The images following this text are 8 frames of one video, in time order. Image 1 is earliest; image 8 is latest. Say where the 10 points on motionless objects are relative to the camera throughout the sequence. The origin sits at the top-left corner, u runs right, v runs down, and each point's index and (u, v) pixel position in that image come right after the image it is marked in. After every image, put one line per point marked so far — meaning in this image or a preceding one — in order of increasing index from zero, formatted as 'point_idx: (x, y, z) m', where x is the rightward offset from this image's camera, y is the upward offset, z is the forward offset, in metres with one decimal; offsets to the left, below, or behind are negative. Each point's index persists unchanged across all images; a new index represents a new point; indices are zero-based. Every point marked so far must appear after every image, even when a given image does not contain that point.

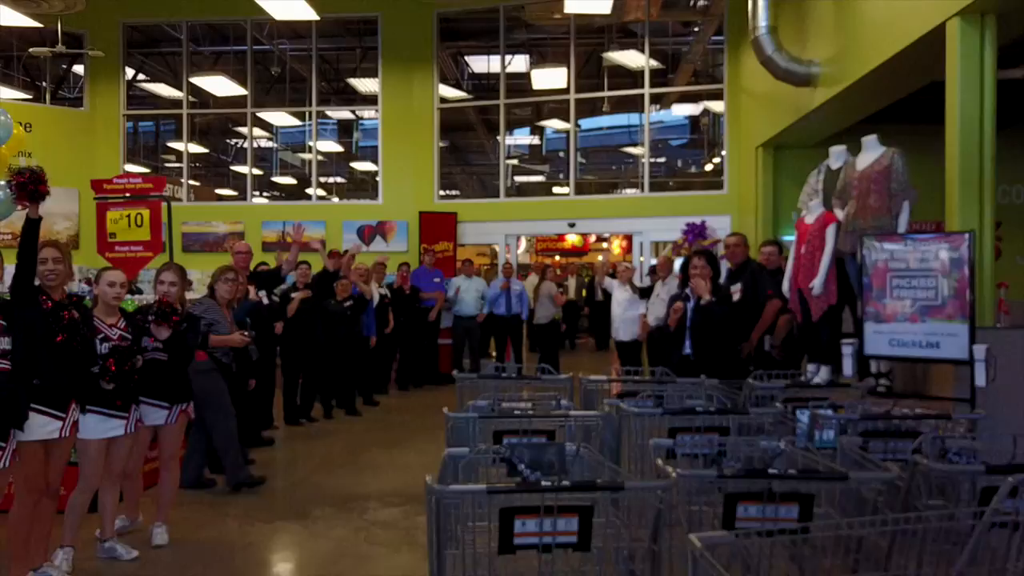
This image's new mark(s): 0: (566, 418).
0: (+0.2, -0.5, +3.4) m
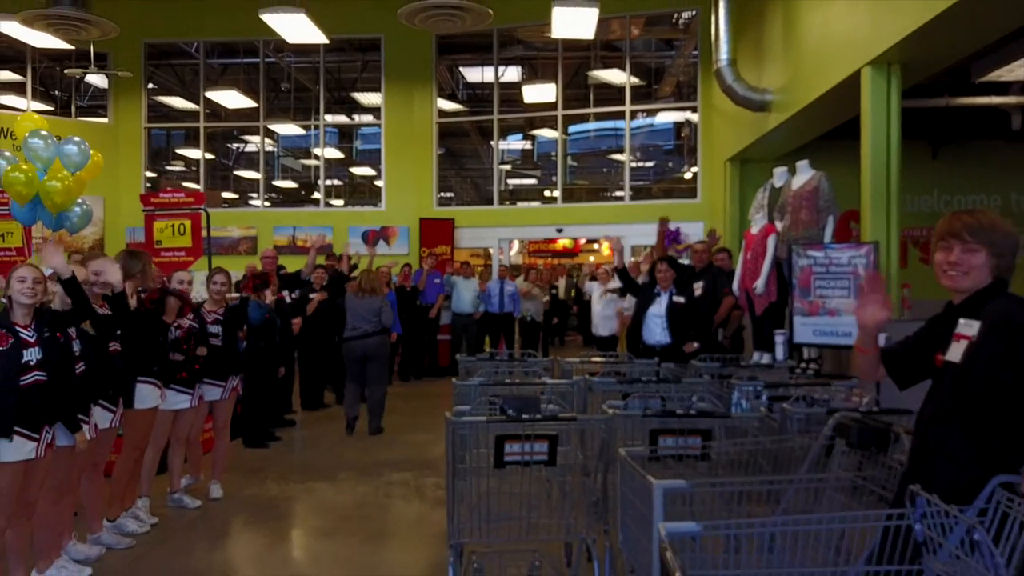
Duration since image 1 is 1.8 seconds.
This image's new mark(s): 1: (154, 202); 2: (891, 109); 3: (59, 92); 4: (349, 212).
0: (+0.2, -0.5, +4.4) m
1: (-3.4, +0.8, +7.9) m
2: (+2.8, +1.4, +6.3) m
3: (-8.4, +3.6, +15.7) m
4: (-2.9, +1.3, +15.3) m
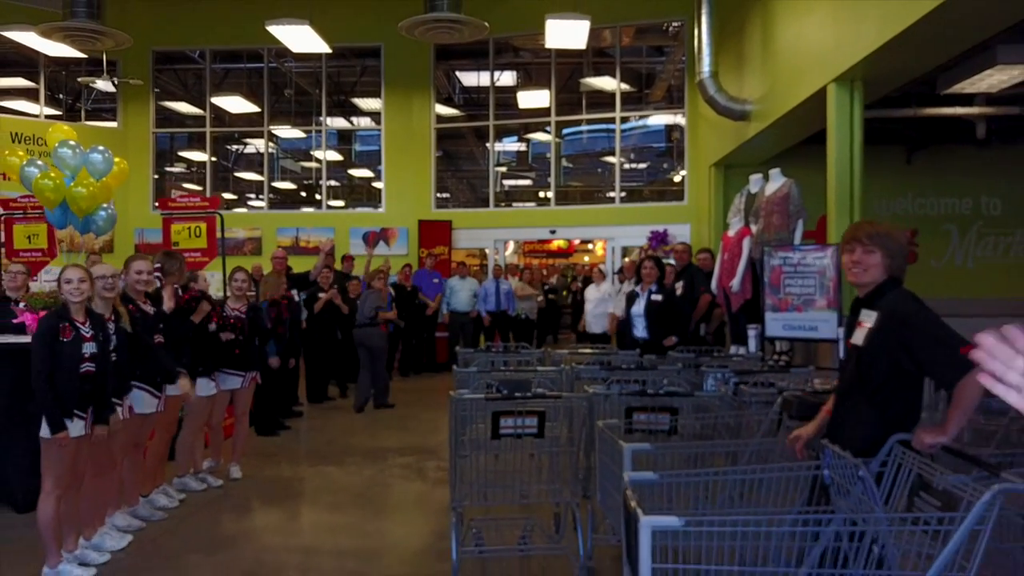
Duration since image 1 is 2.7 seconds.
0: (+0.1, -0.5, +5.0) m
1: (-3.4, +0.8, +8.5) m
2: (+2.8, +1.4, +6.9) m
3: (-8.5, +3.7, +16.2) m
4: (-2.9, +1.4, +15.8) m
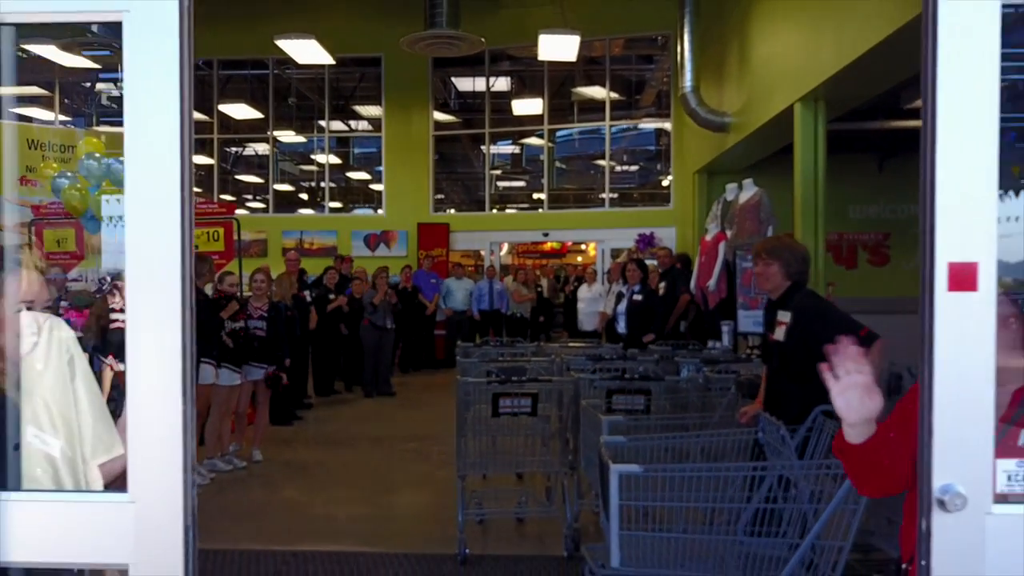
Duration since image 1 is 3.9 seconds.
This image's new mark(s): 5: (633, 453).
0: (+0.1, -0.5, +5.7) m
1: (-3.5, +0.8, +9.1) m
2: (+2.7, +1.4, +7.6) m
3: (-8.6, +3.7, +16.8) m
4: (-3.0, +1.4, +16.5) m
5: (+0.5, -0.7, +3.6) m
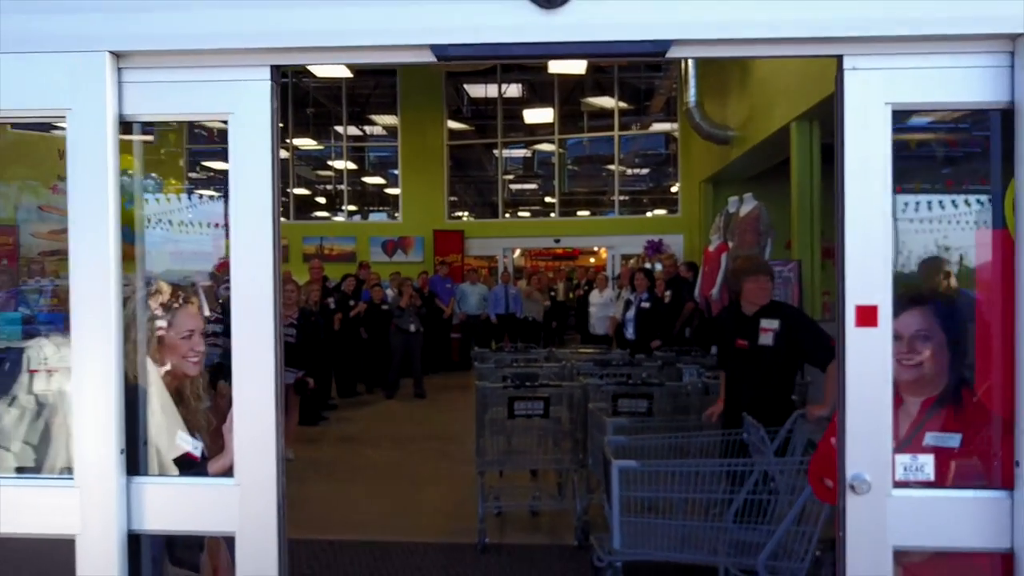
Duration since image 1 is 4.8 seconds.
0: (+0.2, -0.6, +6.1) m
1: (-3.3, +0.7, +9.6) m
2: (+2.9, +1.3, +8.0) m
3: (-8.3, +3.6, +17.4) m
4: (-2.8, +1.3, +17.0) m
5: (+0.6, -0.8, +4.1) m
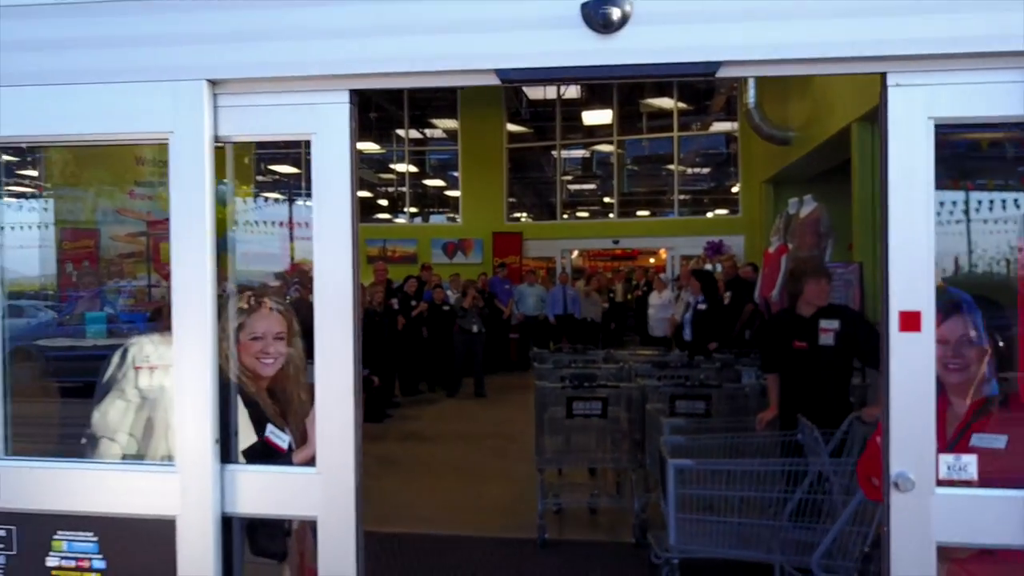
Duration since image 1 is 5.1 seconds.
0: (+0.6, -0.6, +6.3) m
1: (-2.6, +0.7, +10.0) m
2: (+3.4, +1.3, +7.9) m
3: (-7.1, +3.6, +18.0) m
4: (-1.6, +1.3, +17.3) m
5: (+0.9, -0.8, +4.2) m
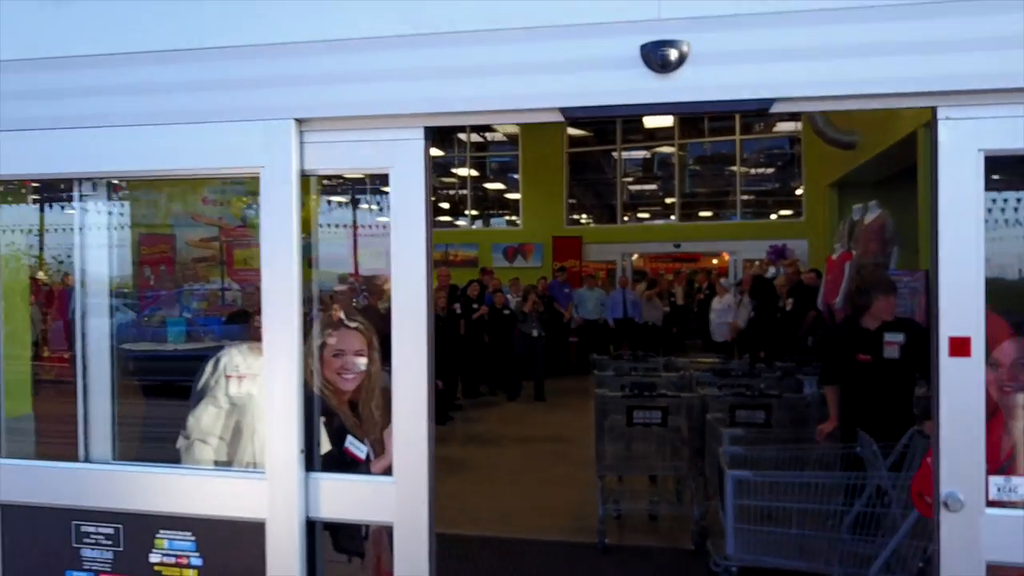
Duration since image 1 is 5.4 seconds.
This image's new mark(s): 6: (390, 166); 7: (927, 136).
0: (+1.1, -0.7, +6.3) m
1: (-1.9, +0.7, +10.3) m
2: (+4.0, +1.2, +7.8) m
3: (-5.8, +3.5, +18.6) m
4: (-0.4, +1.2, +17.5) m
5: (+1.2, -0.9, +4.2) m
6: (-0.4, +0.4, +2.6) m
7: (+3.9, +1.4, +7.8) m
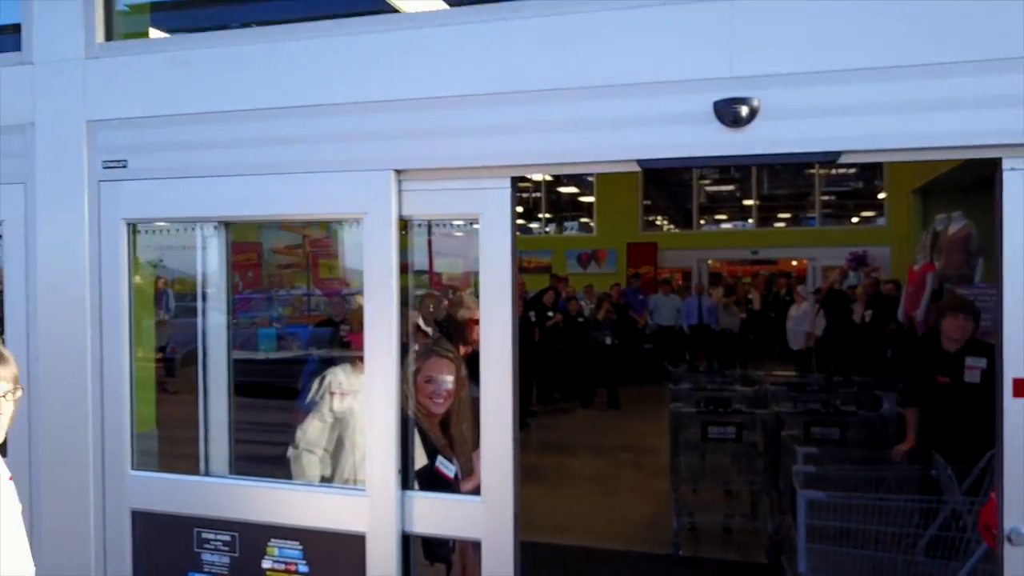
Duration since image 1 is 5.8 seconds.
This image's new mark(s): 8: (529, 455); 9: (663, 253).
0: (+1.7, -0.8, +6.4) m
1: (-1.0, +0.6, +10.6) m
2: (+4.7, +1.1, +7.6) m
3: (-4.1, +3.4, +19.3) m
4: (+1.2, +1.1, +17.6) m
5: (+1.6, -1.0, +4.3) m
6: (-0.1, +0.3, +2.8) m
7: (+4.6, +1.3, +7.6) m
8: (+0.2, -1.7, +8.7) m
9: (+3.0, +0.7, +16.9) m
